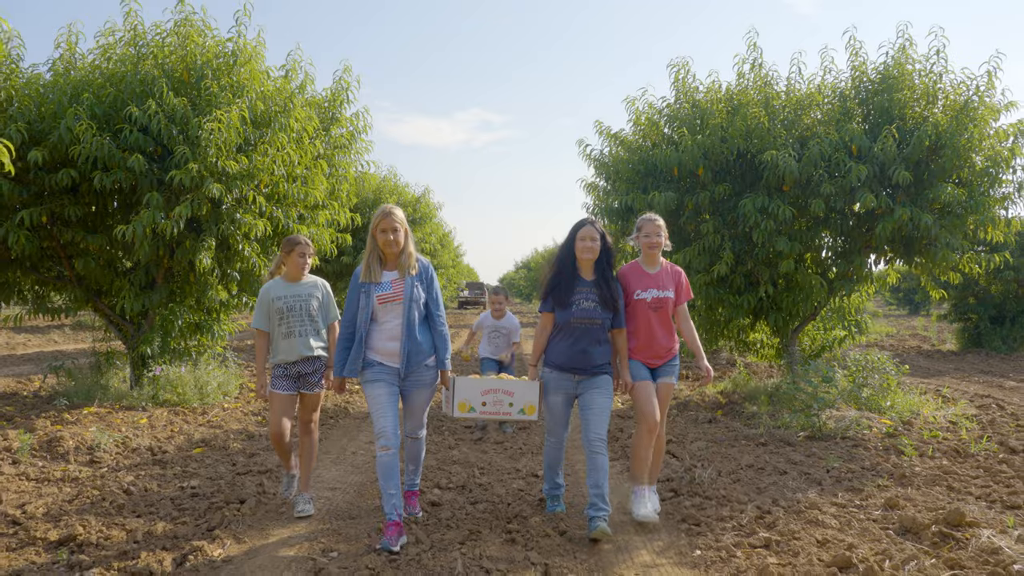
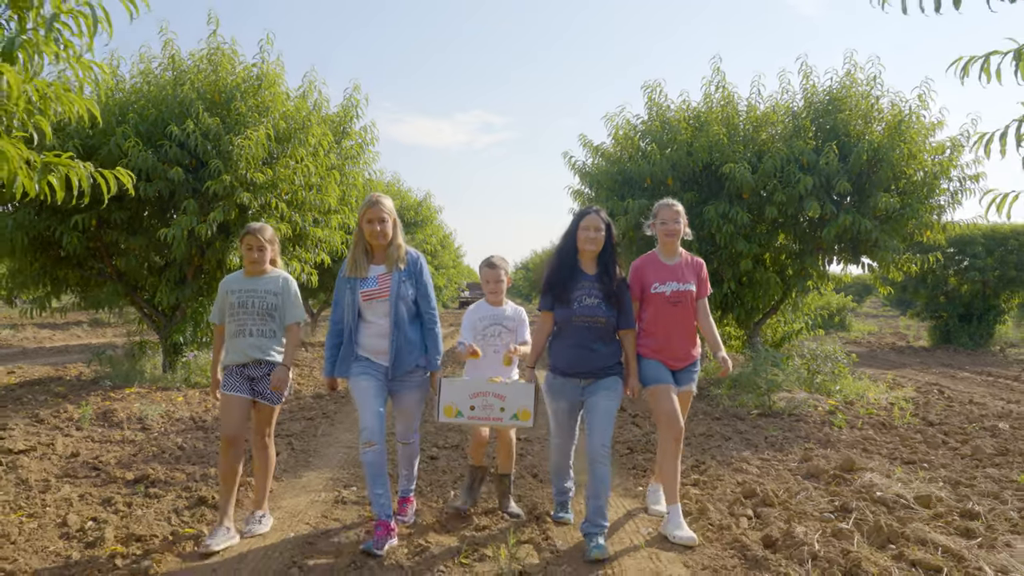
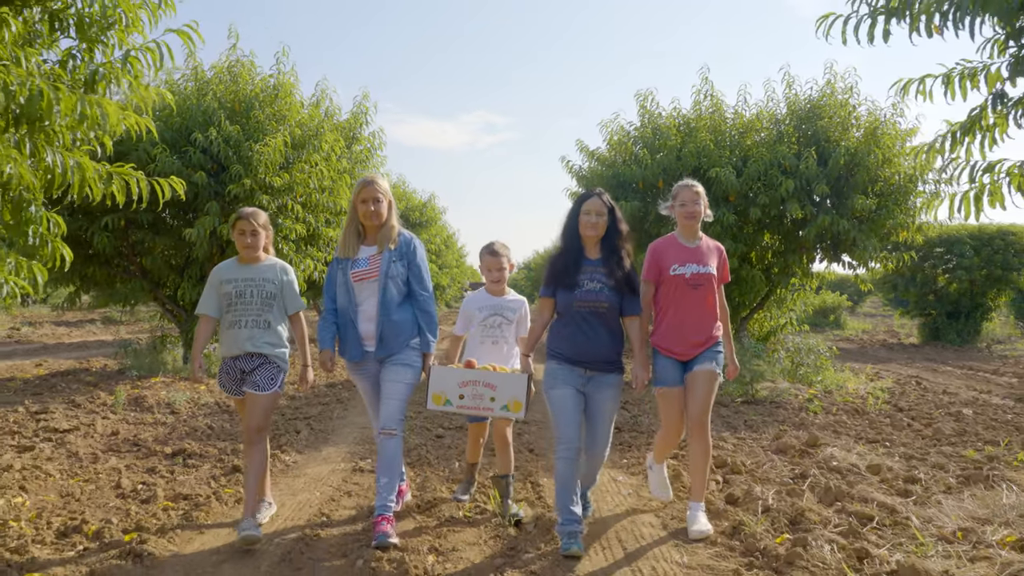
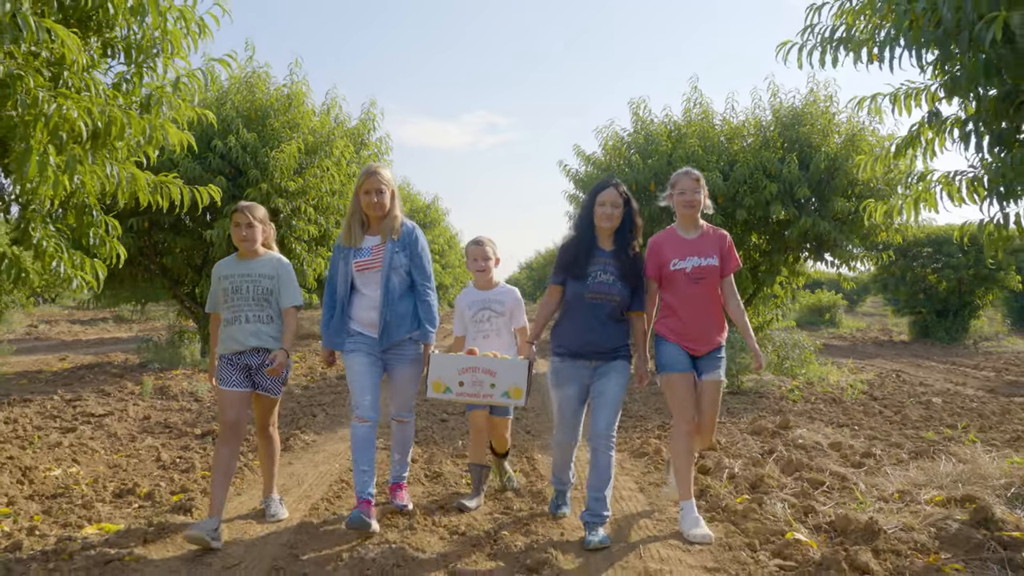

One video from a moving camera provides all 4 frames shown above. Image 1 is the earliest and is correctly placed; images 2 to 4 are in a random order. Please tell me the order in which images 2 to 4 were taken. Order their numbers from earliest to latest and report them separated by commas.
2, 3, 4
